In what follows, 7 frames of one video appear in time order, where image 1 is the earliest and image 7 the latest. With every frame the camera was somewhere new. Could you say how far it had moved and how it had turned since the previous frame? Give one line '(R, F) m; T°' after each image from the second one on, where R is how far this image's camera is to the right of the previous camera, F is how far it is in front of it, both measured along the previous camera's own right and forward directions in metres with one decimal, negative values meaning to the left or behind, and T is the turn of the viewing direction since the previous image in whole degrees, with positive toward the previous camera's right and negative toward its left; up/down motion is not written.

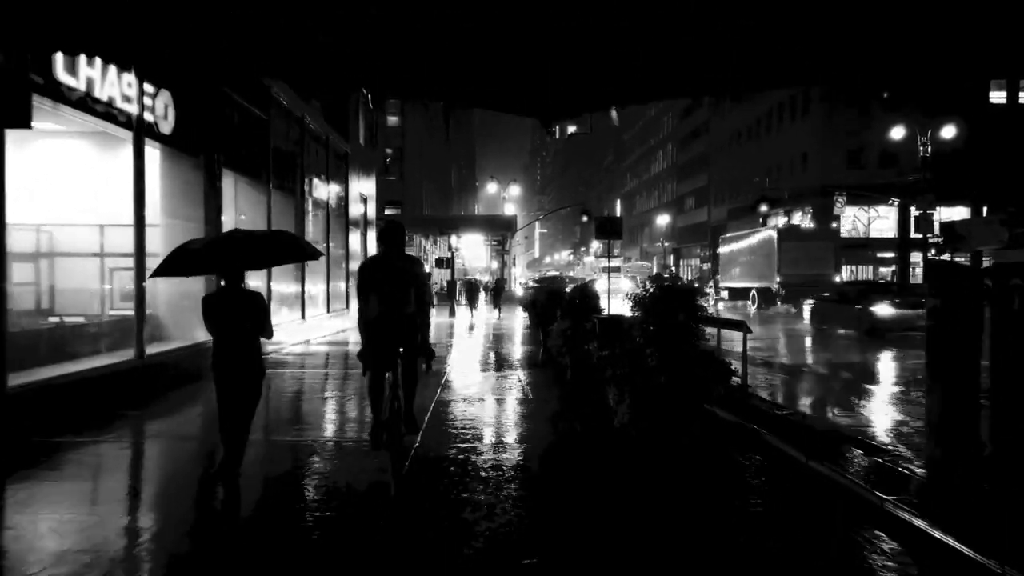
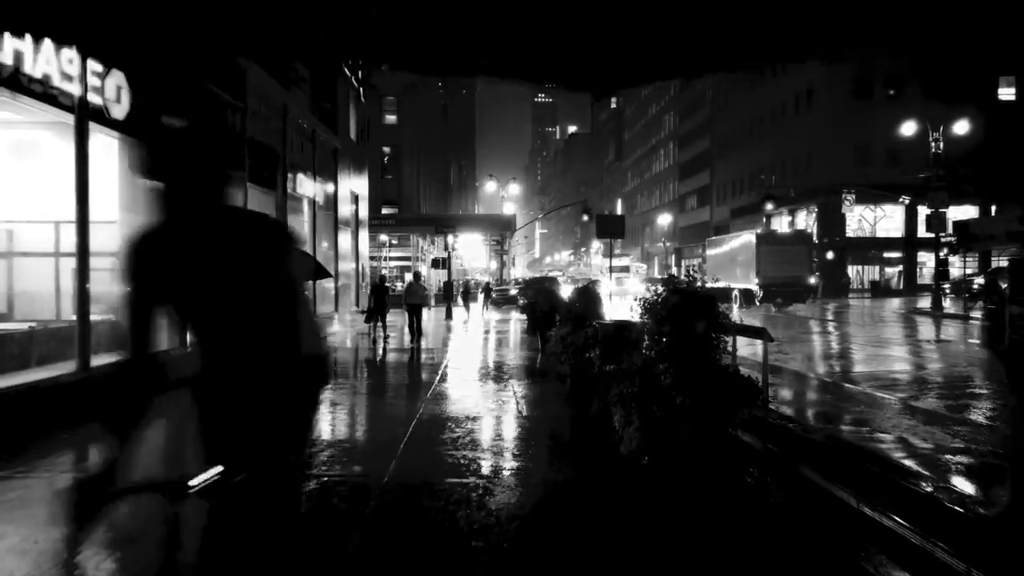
(+0.1, +1.2) m; 0°
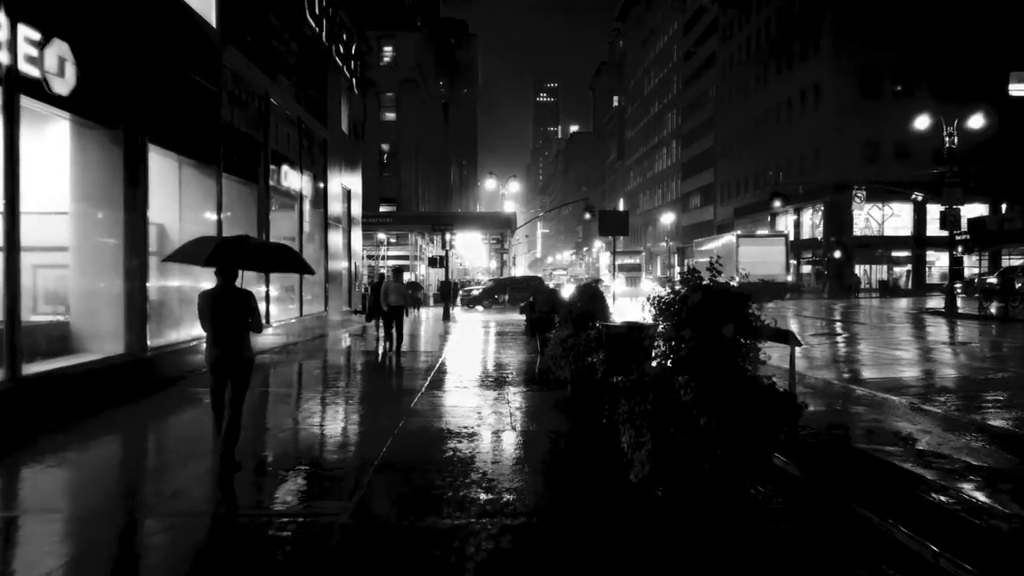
(+0.1, +1.2) m; 0°
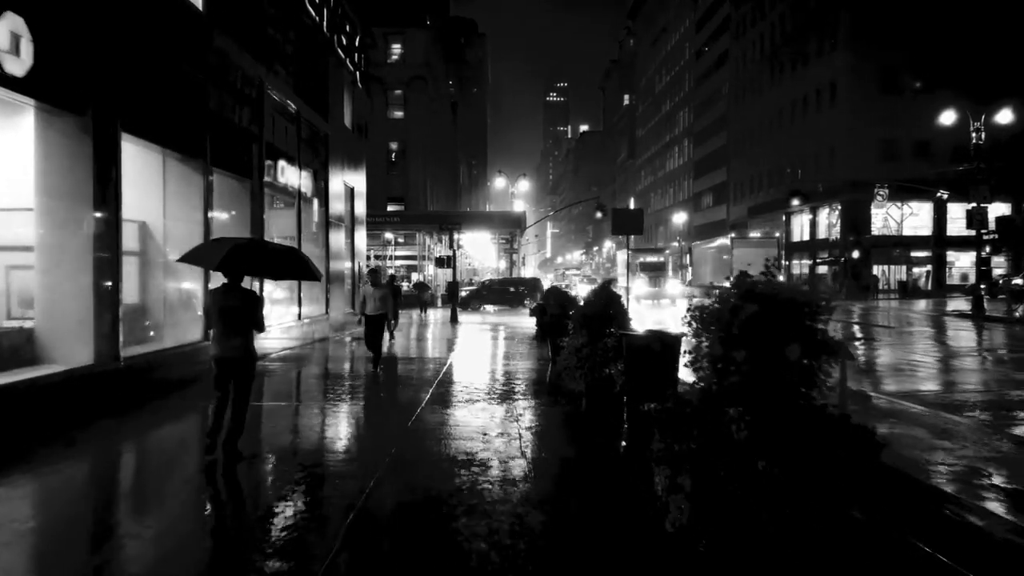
(0.0, +1.1) m; -1°
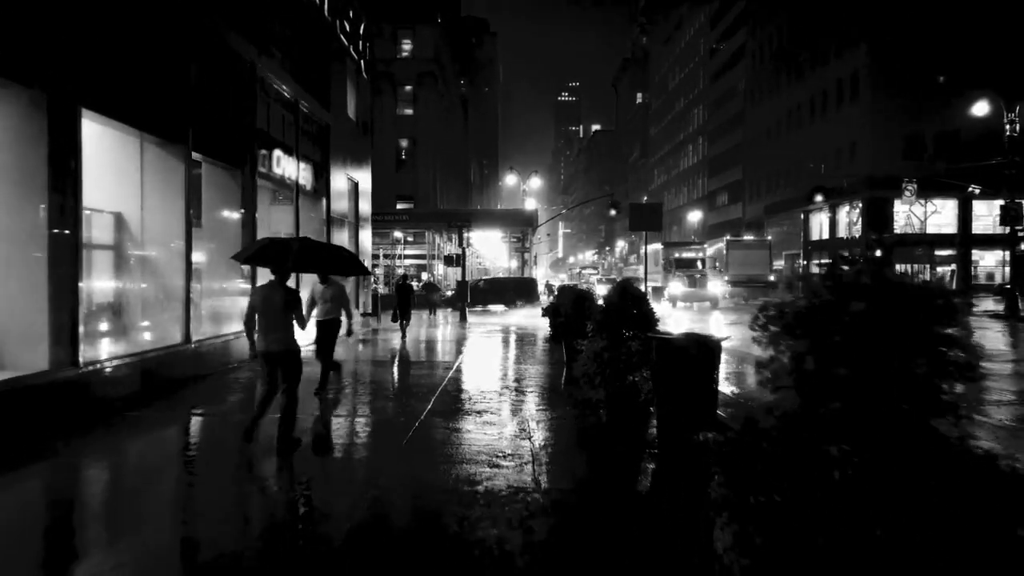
(0.0, +1.2) m; -1°
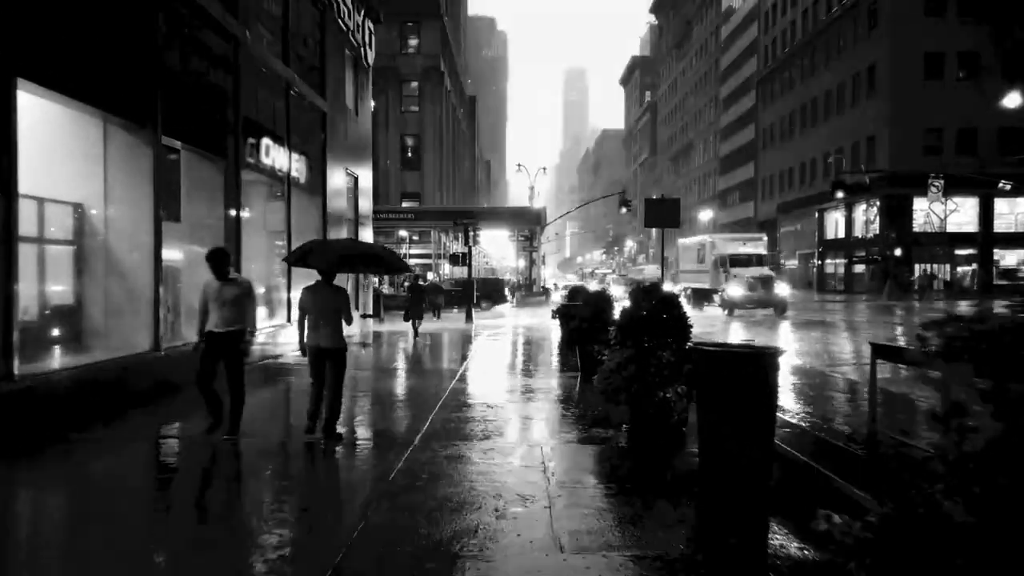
(0.0, +1.4) m; -1°
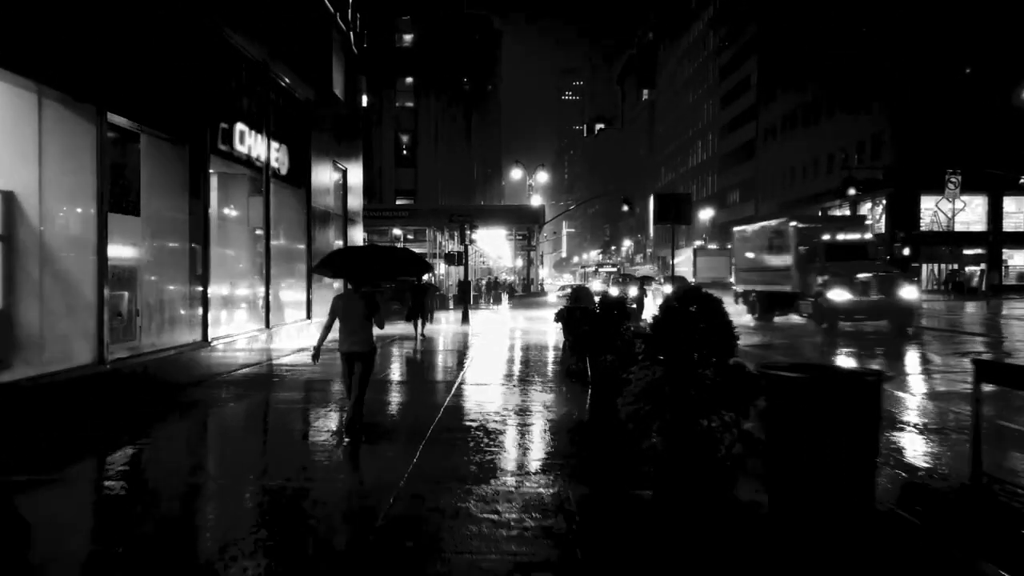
(-0.1, +1.5) m; 0°
